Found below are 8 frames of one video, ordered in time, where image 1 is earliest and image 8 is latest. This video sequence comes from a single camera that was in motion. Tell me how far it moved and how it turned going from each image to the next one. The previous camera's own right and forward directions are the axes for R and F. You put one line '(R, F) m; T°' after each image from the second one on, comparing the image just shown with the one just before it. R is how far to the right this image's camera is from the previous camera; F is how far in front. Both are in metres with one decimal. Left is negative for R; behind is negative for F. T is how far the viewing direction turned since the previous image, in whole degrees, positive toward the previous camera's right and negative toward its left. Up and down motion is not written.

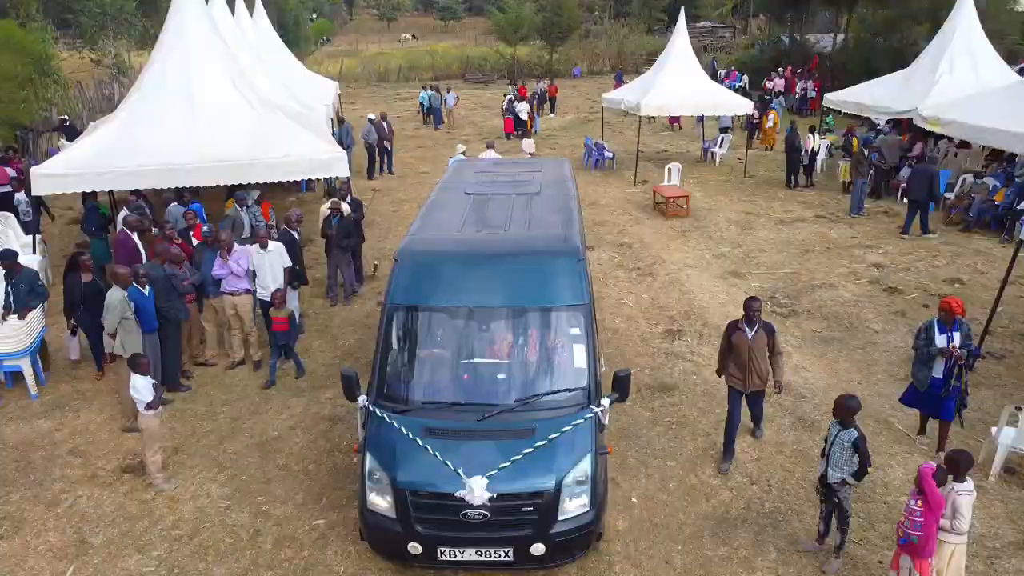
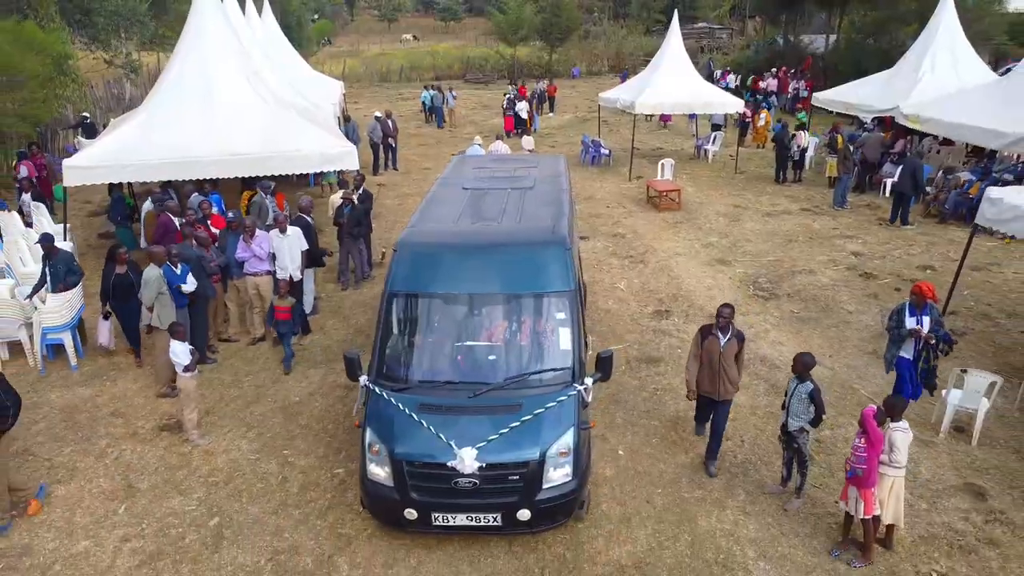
(0.0, -0.7) m; 0°
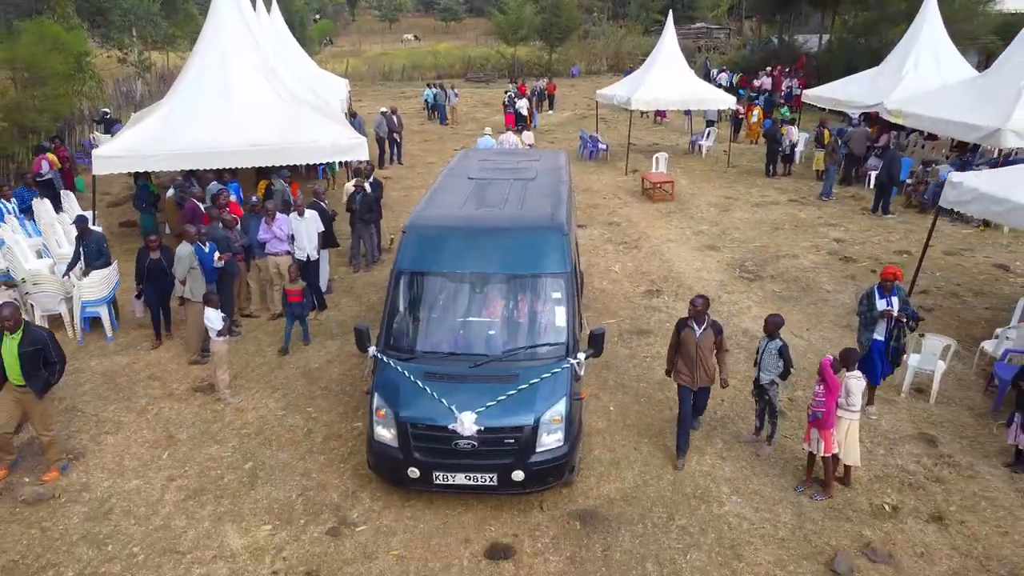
(0.0, -0.7) m; 0°
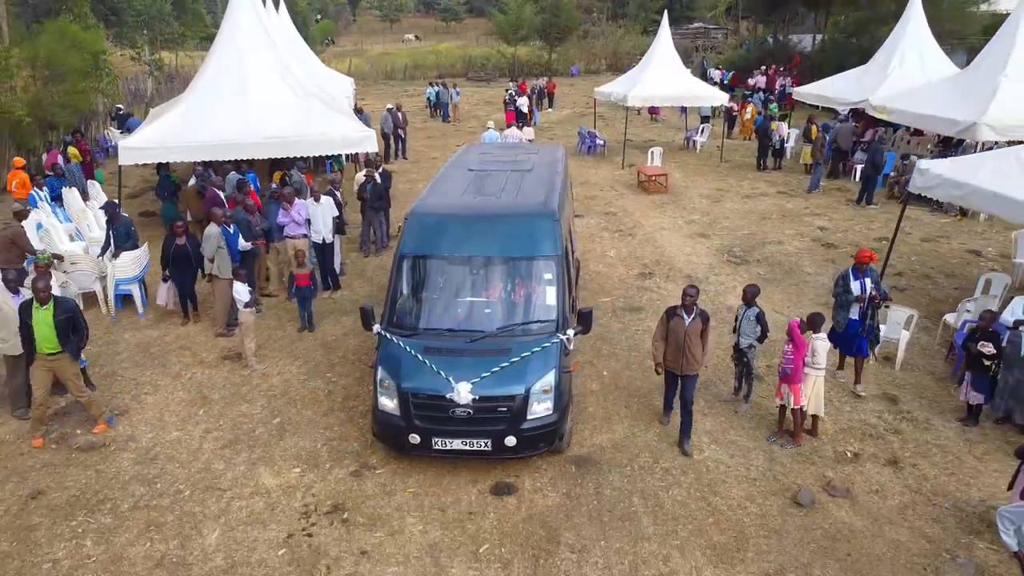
(0.0, -0.7) m; 0°
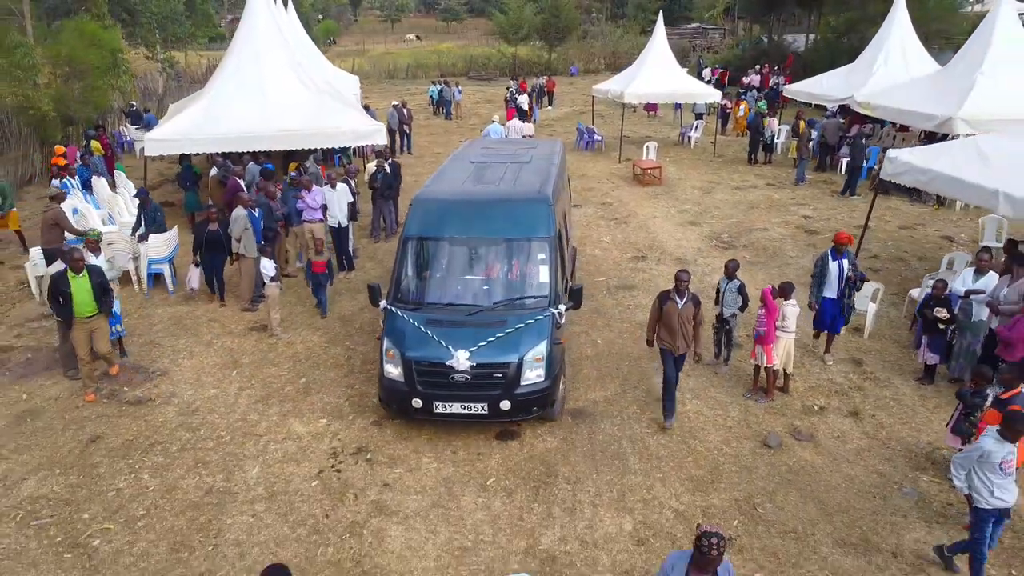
(0.0, -0.8) m; 0°
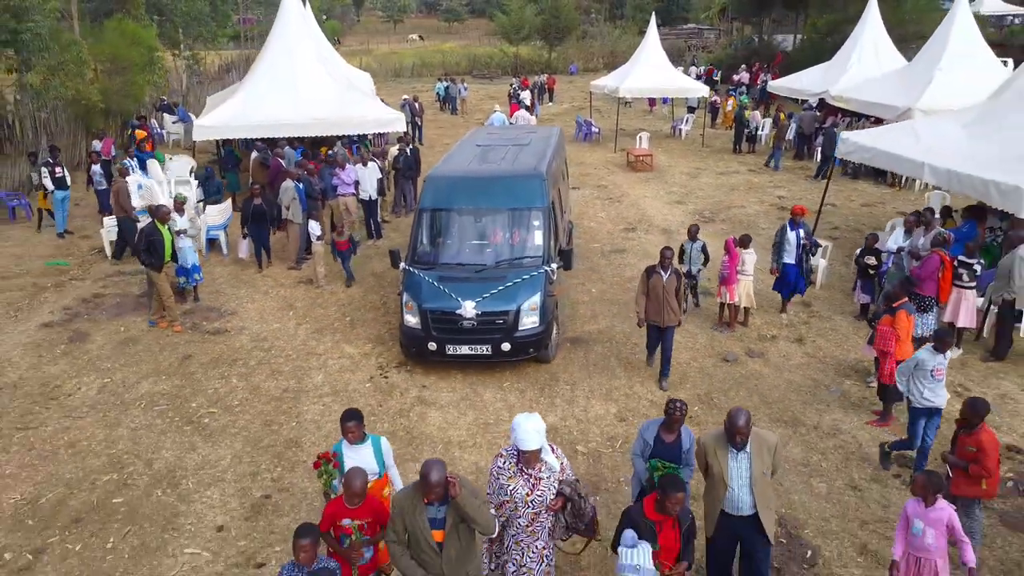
(-0.1, -1.8) m; 0°
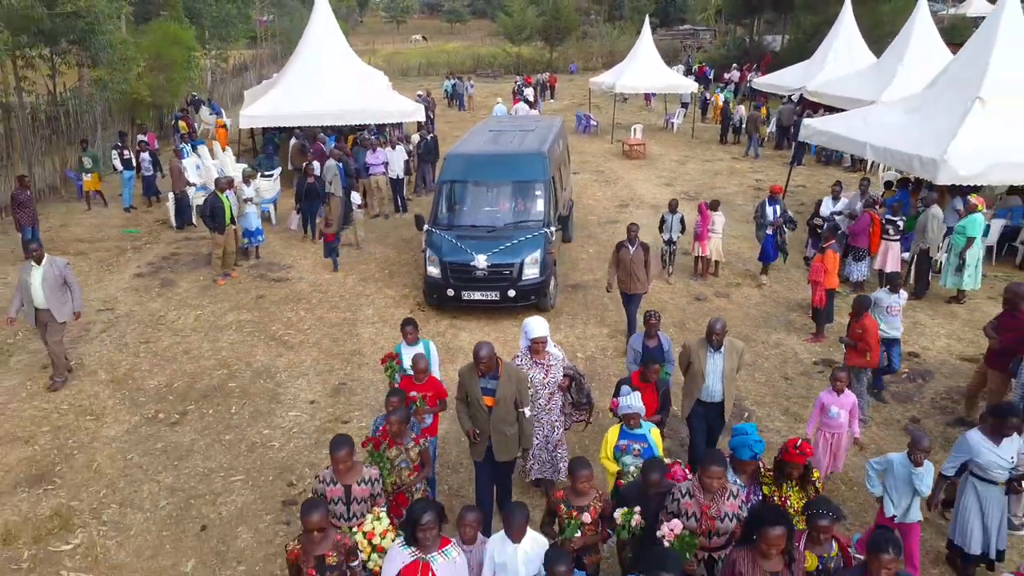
(-0.1, -2.1) m; 0°
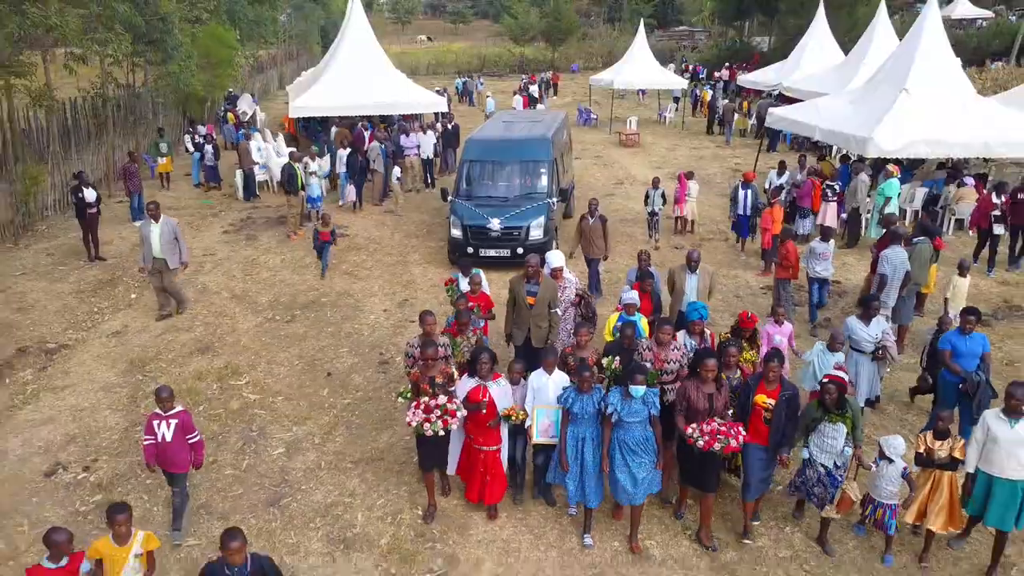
(-0.2, -2.8) m; 0°
